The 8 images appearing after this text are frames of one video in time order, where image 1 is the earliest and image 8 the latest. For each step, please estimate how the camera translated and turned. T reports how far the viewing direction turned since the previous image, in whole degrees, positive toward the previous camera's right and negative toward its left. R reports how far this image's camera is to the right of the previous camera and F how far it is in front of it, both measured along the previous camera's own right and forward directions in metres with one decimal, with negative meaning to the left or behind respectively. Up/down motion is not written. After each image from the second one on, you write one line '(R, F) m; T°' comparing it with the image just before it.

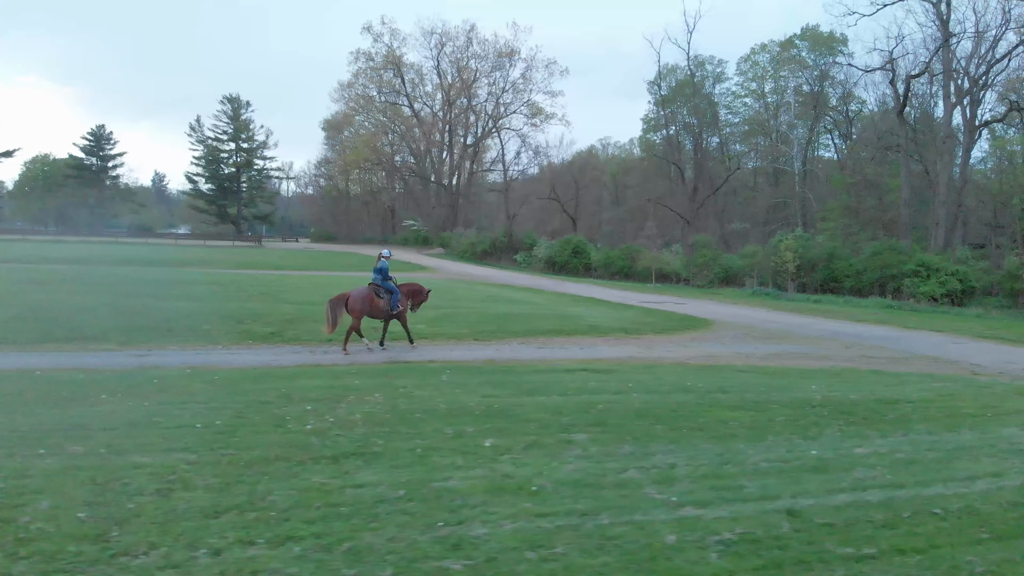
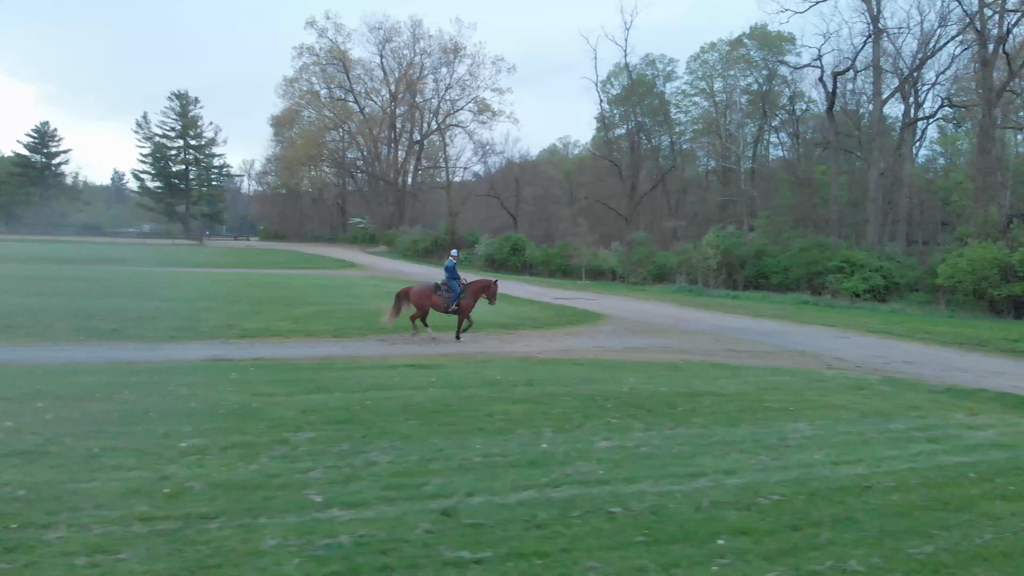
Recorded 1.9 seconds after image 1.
(+2.7, +0.7) m; +1°
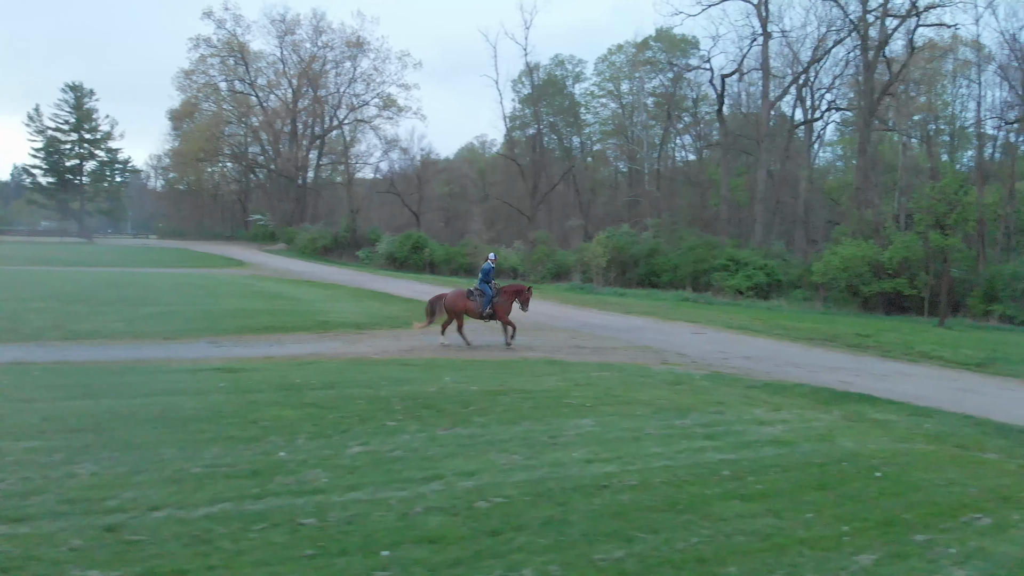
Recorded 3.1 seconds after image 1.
(+1.8, +0.3) m; +5°
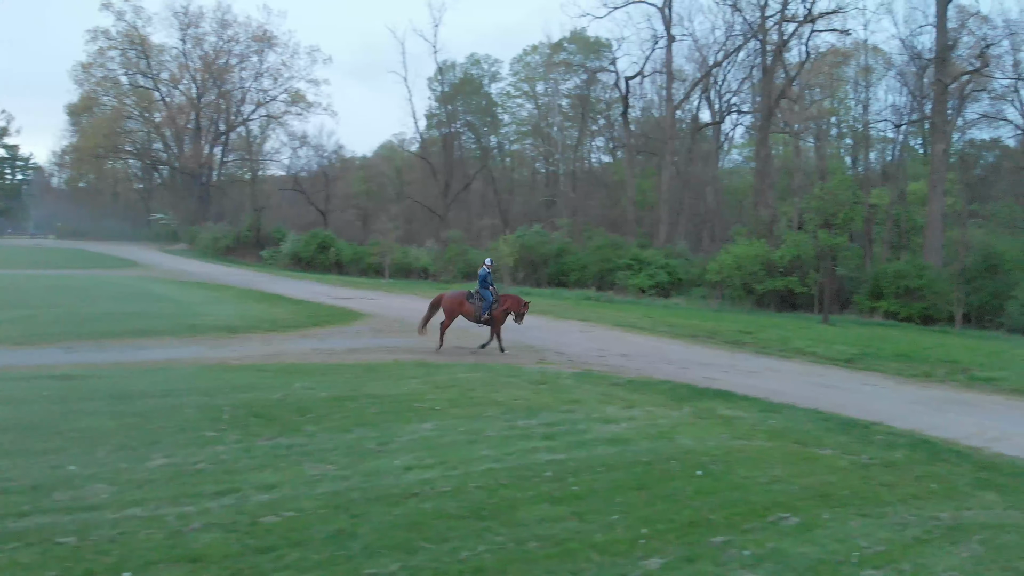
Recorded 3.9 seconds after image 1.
(+1.1, +0.2) m; +5°
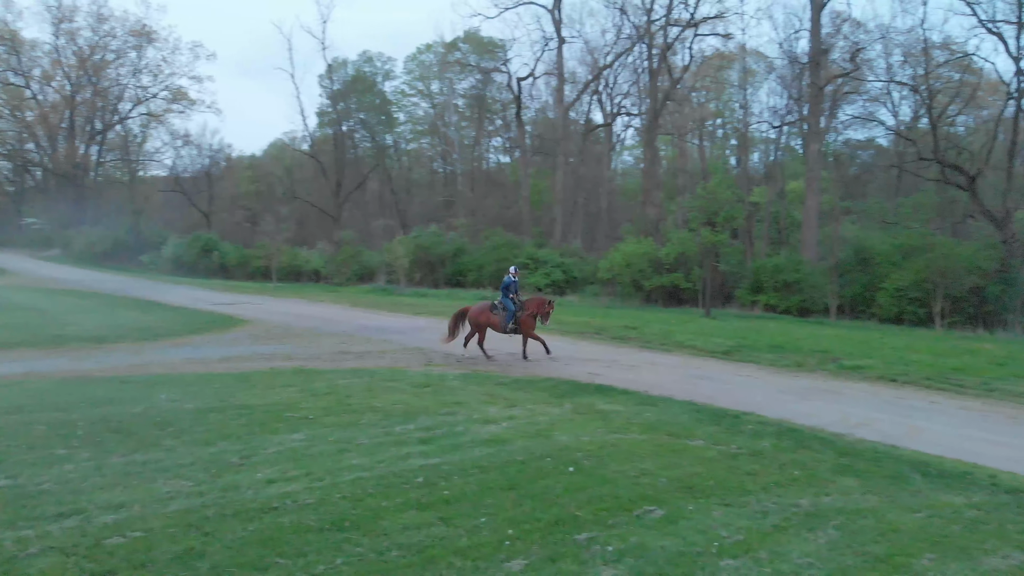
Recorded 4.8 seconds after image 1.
(+0.3, +0.1) m; +7°
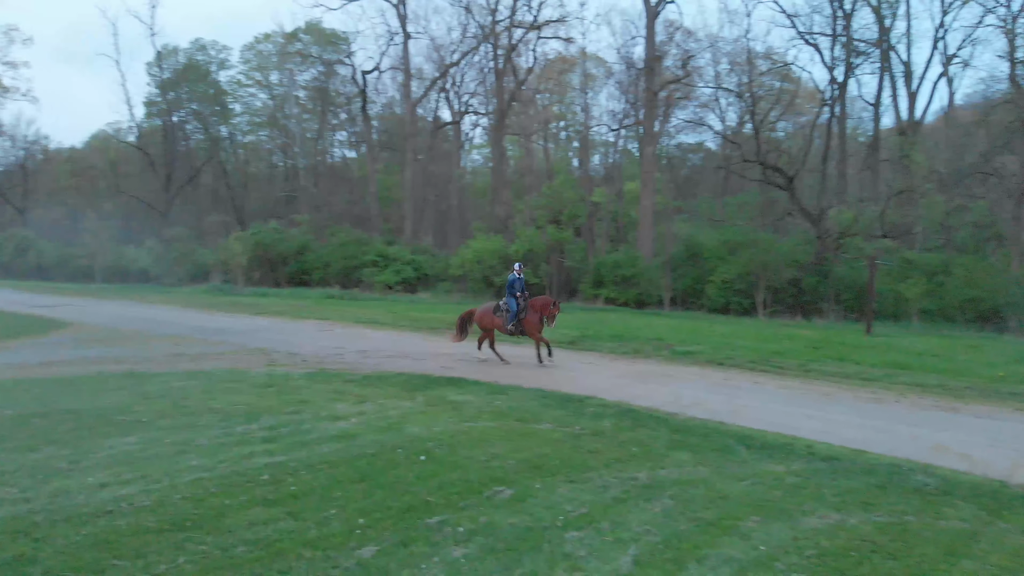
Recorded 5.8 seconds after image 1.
(0.0, -0.1) m; +10°
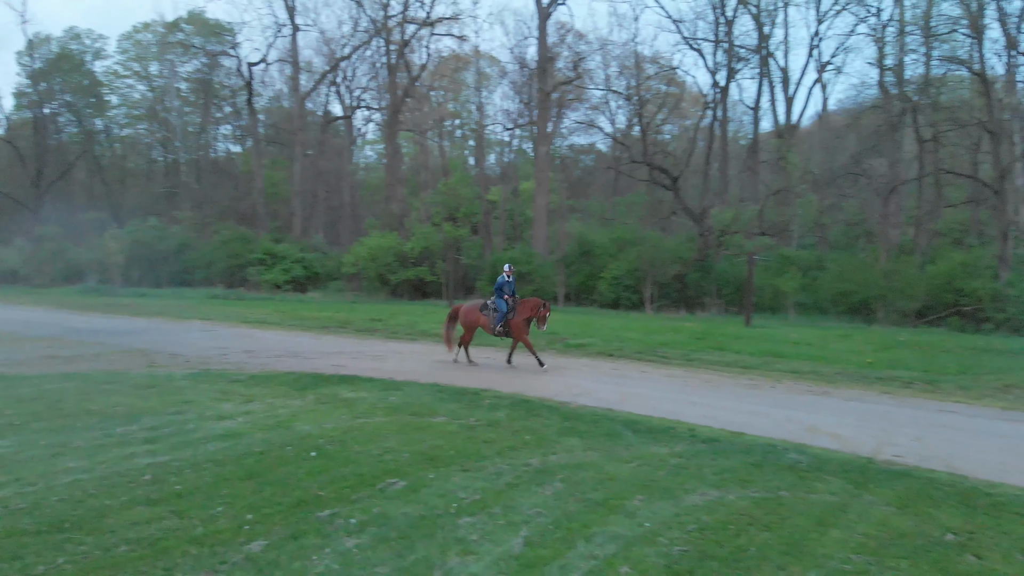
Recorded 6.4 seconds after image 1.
(0.0, -0.1) m; +7°
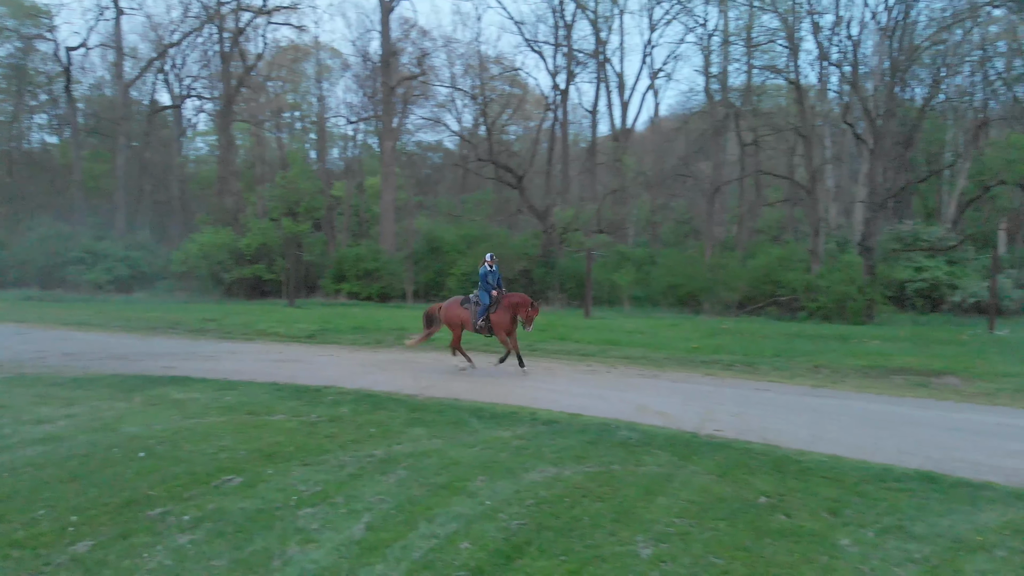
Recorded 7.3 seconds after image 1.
(+0.1, -0.1) m; +10°
